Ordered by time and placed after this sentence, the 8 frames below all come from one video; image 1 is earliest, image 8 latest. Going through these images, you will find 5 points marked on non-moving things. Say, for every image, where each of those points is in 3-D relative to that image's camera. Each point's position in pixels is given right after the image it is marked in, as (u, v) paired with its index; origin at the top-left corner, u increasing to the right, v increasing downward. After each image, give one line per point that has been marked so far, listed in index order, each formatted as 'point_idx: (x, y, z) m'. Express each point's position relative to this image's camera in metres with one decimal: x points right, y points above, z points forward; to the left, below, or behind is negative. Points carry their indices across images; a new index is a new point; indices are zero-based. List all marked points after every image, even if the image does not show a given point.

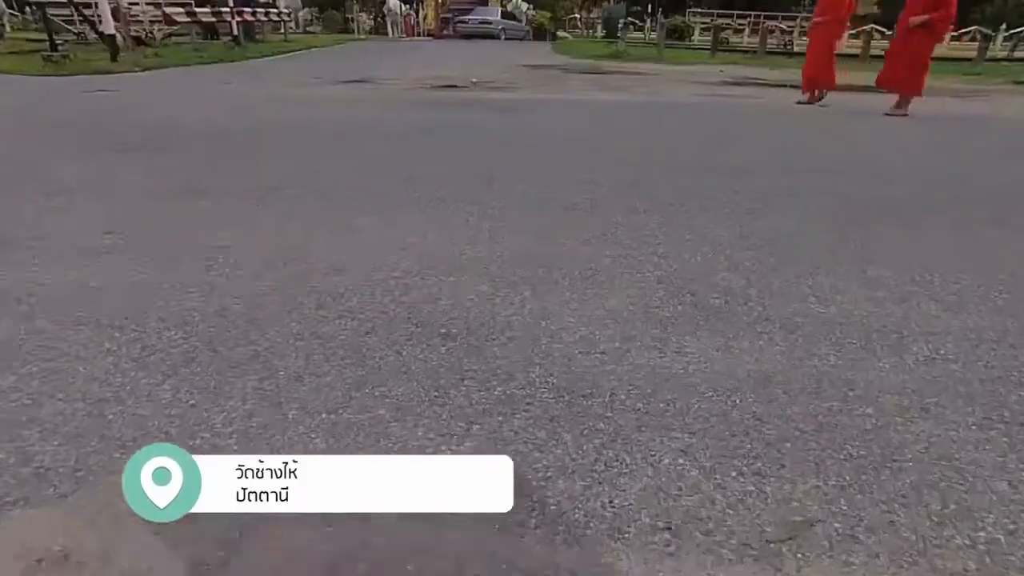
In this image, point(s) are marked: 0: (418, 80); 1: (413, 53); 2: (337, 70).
0: (-1.0, +2.5, +13.5) m
1: (-1.6, +3.7, +19.2) m
2: (-2.1, +2.7, +14.5) m
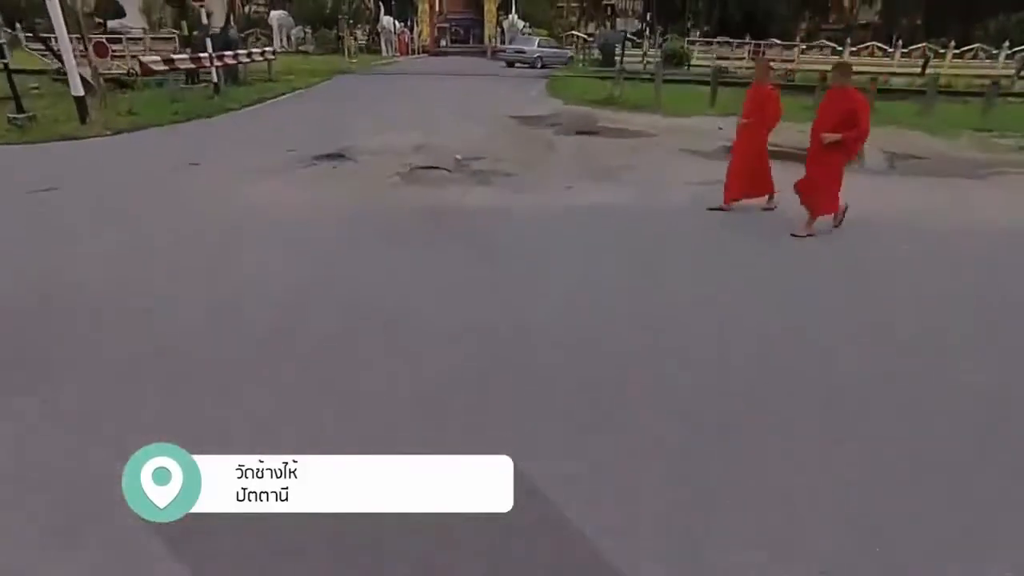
0: (-1.1, +2.0, +13.1) m
1: (-1.7, +3.3, +18.8) m
2: (-2.2, +2.3, +14.1) m
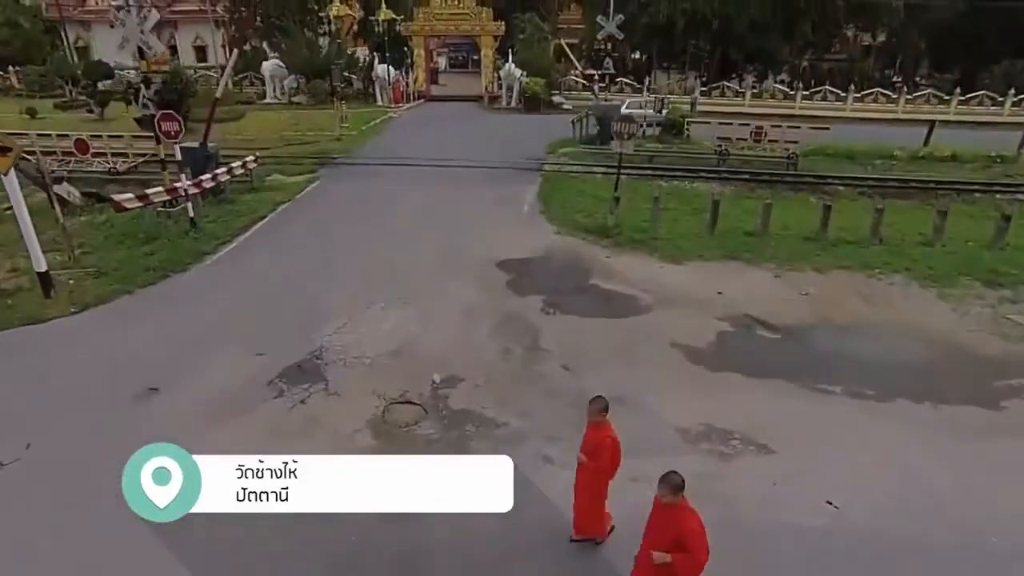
0: (-1.1, +0.9, +12.7) m
1: (-1.7, +2.2, +18.4) m
2: (-2.2, +1.2, +13.6) m
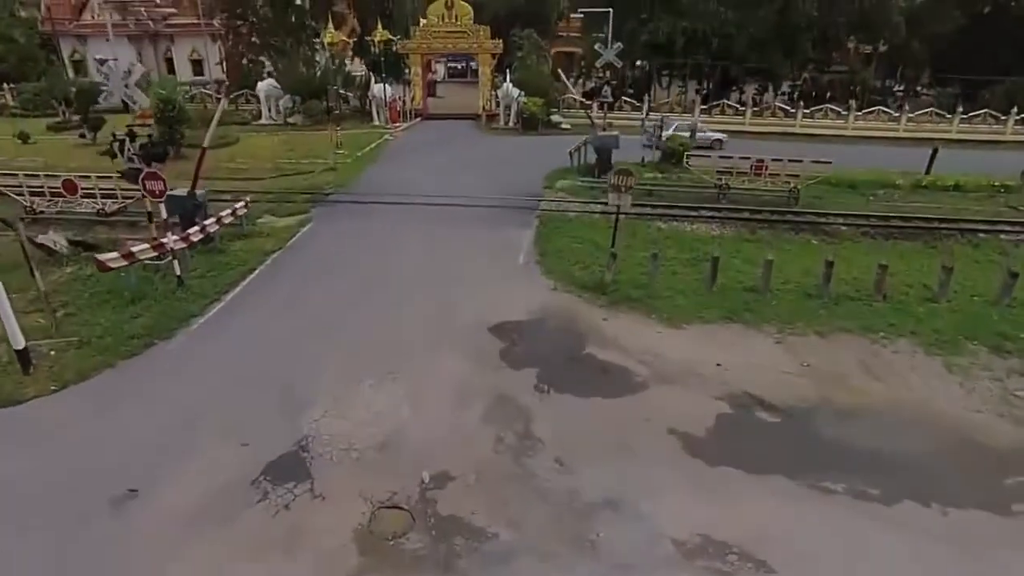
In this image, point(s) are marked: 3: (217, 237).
0: (-1.2, +0.4, +12.4) m
1: (-1.8, +1.7, +18.1) m
2: (-2.3, +0.7, +13.4) m
3: (-2.7, +0.4, +11.6) m
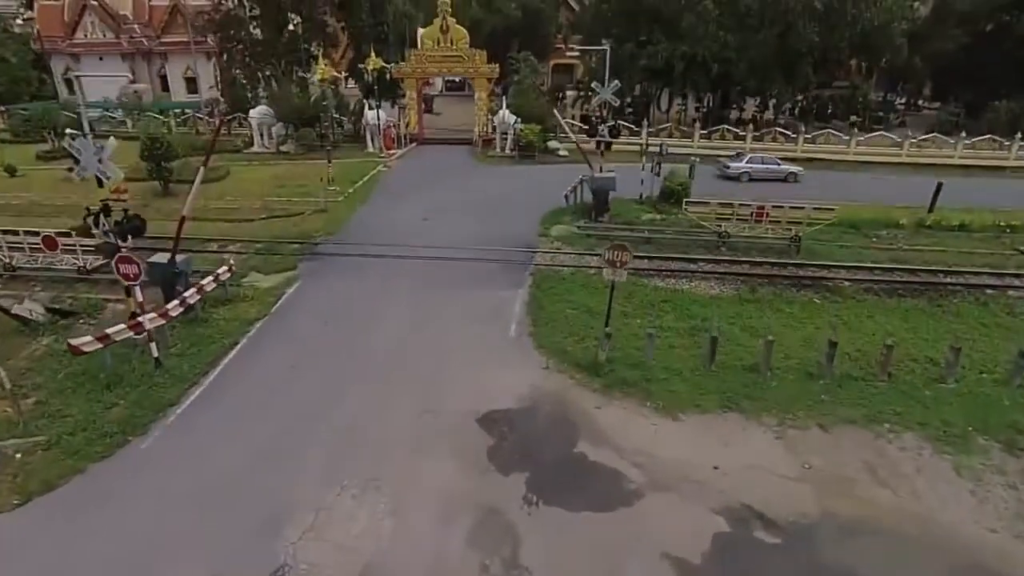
0: (-1.2, -0.2, +12.0) m
1: (-1.9, +1.1, +17.8) m
2: (-2.4, +0.1, +13.0) m
3: (-2.8, -0.2, +11.2) m
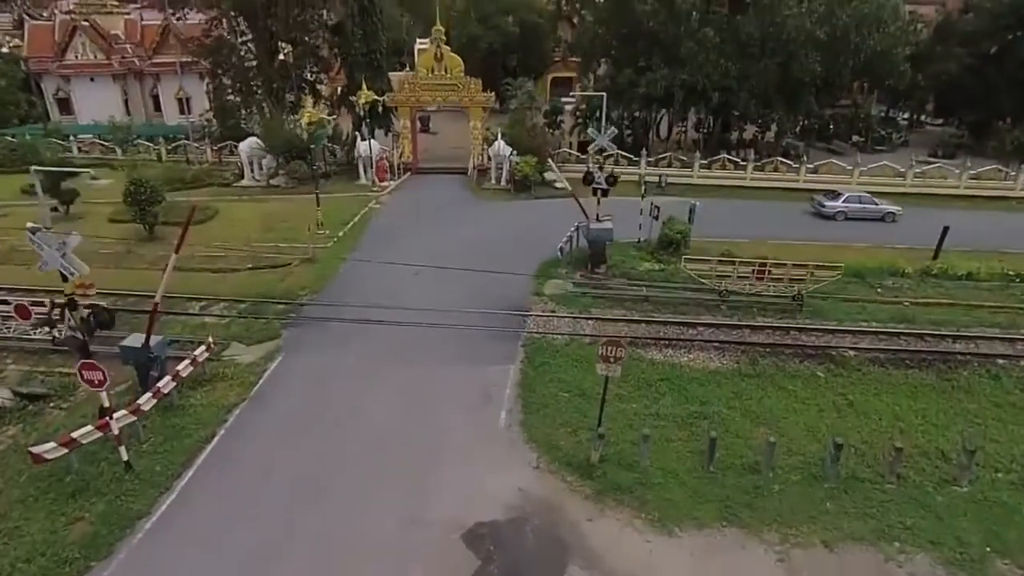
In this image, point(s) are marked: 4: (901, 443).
0: (-1.3, -0.9, +11.5) m
1: (-1.9, +0.4, +17.3) m
2: (-2.4, -0.6, +12.5) m
3: (-2.9, -0.9, +10.7) m
4: (+3.2, -1.2, +10.0) m
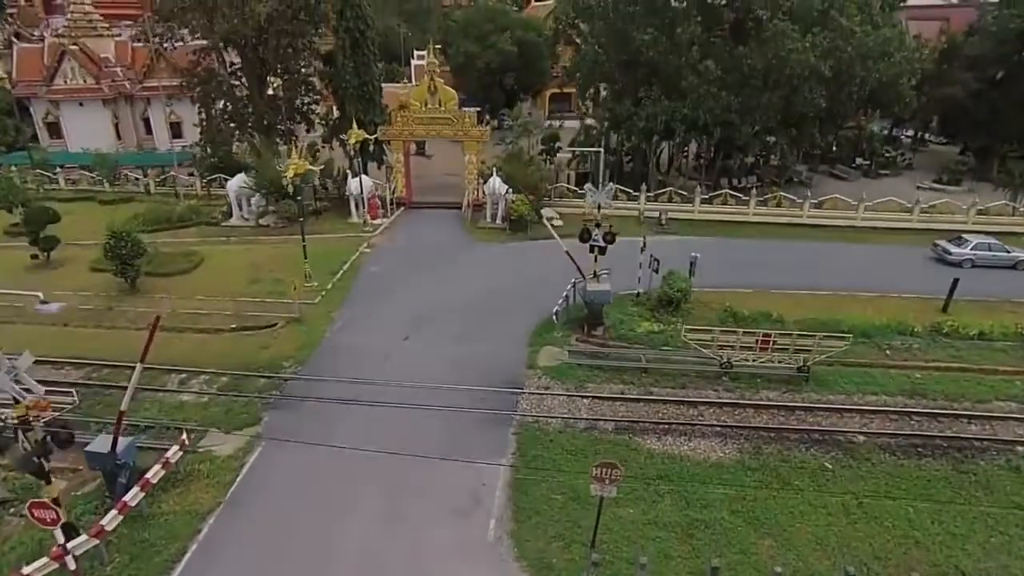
0: (-1.4, -1.7, +10.9) m
1: (-2.0, -0.4, +16.6) m
2: (-2.5, -1.4, +11.9) m
3: (-3.0, -1.7, +10.1) m
4: (+3.1, -2.0, +9.4) m
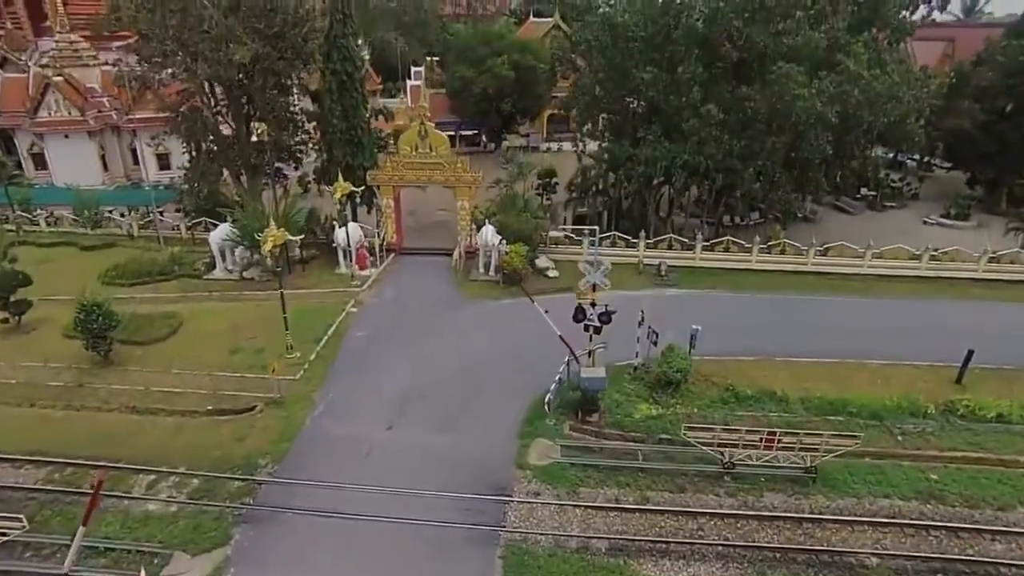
0: (-1.5, -2.7, +10.1) m
1: (-2.1, -1.3, +15.8) m
2: (-2.6, -2.4, +11.0) m
3: (-3.1, -2.7, +9.3) m
4: (+2.9, -3.0, +8.5) m
